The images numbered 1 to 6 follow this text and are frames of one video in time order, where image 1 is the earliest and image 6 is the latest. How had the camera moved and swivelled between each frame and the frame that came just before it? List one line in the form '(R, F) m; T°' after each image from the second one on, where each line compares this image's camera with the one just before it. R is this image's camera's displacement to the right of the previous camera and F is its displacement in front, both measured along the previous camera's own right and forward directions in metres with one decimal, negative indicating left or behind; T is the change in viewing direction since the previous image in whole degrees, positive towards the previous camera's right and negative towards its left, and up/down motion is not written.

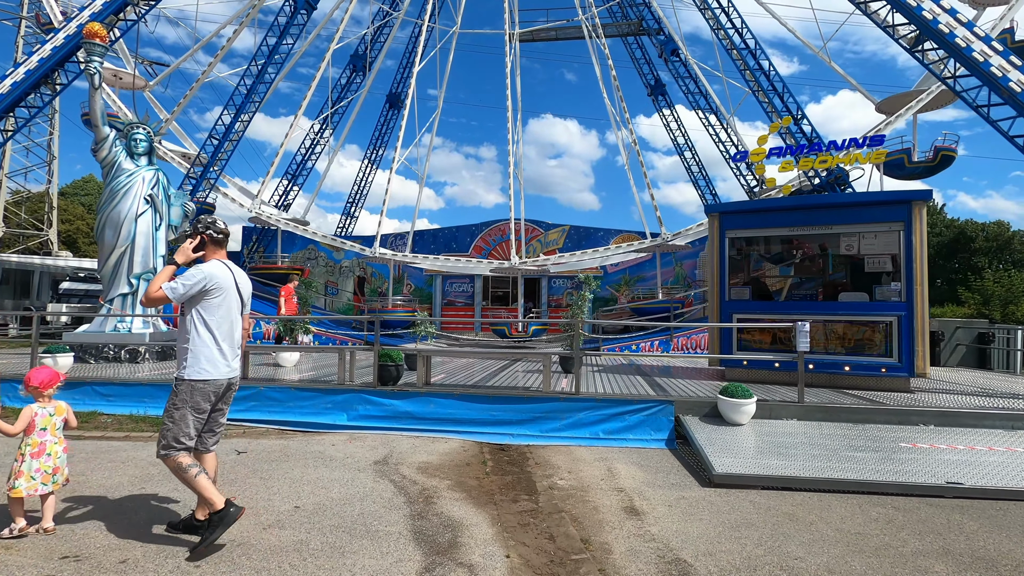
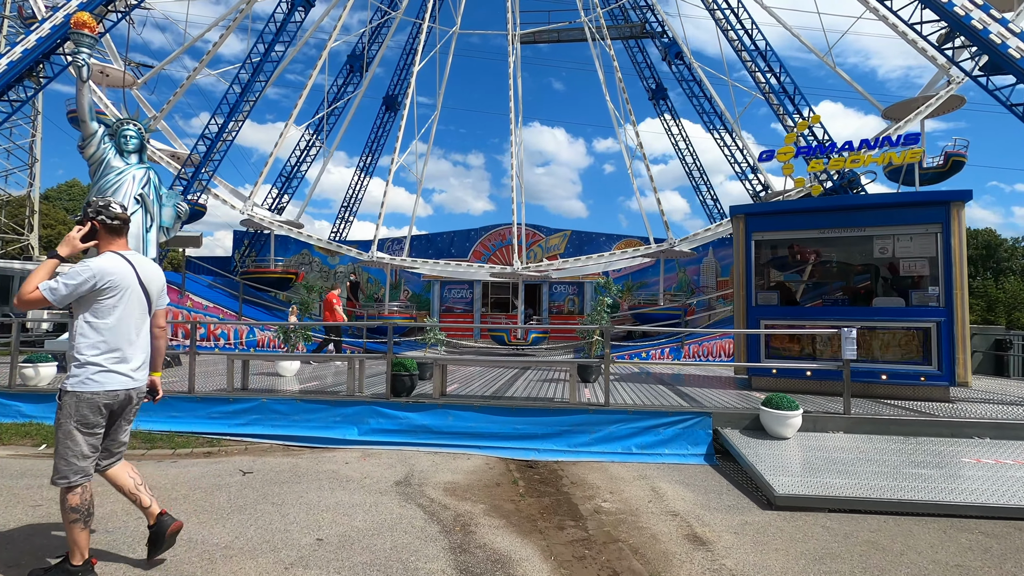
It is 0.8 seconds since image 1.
(-0.4, +0.5) m; +1°
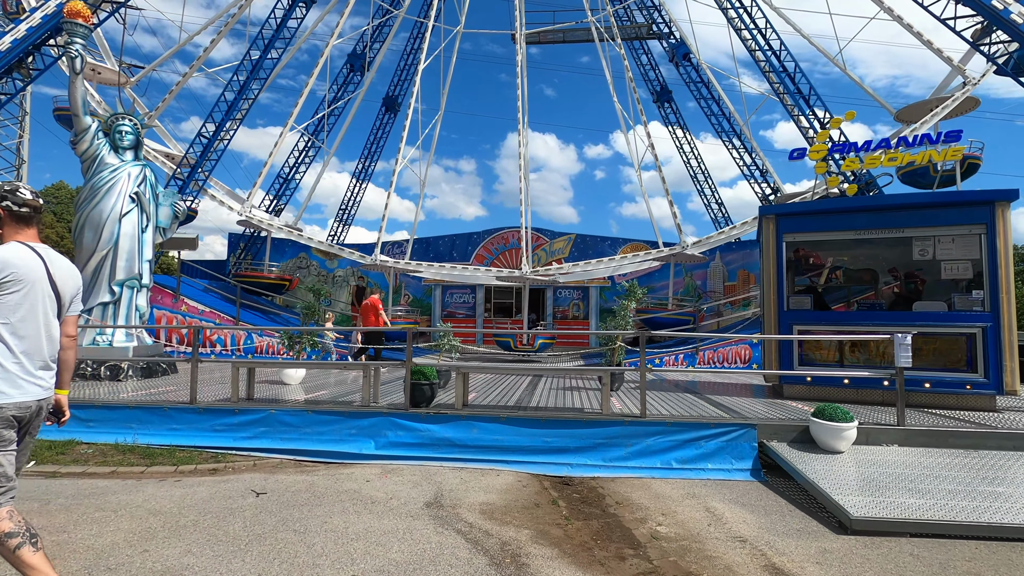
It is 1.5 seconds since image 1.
(-0.4, +0.4) m; +1°
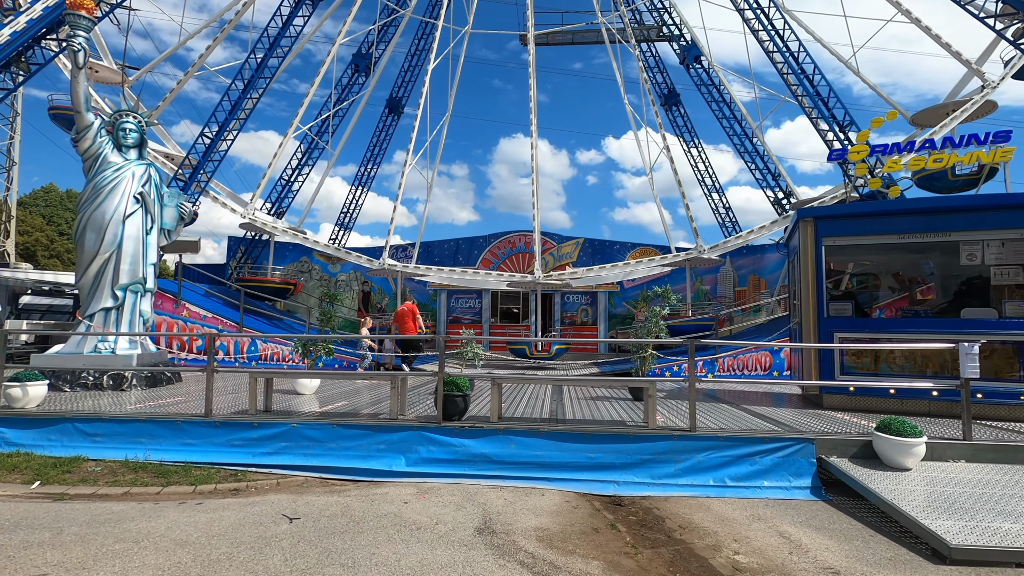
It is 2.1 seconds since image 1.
(-0.5, +0.4) m; +1°
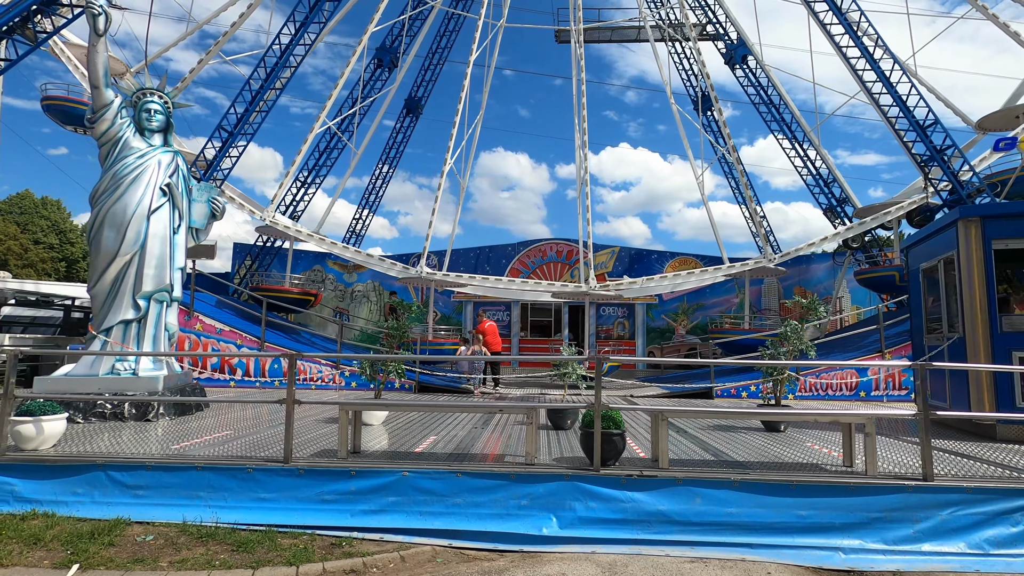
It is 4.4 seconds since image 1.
(-1.7, +1.3) m; +2°
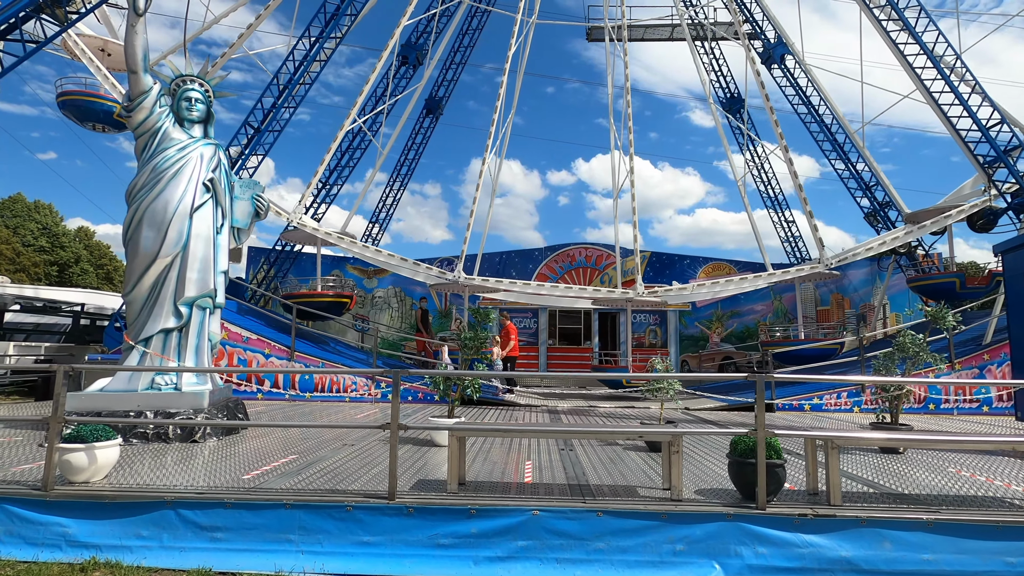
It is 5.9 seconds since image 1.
(-1.1, +0.7) m; +1°
